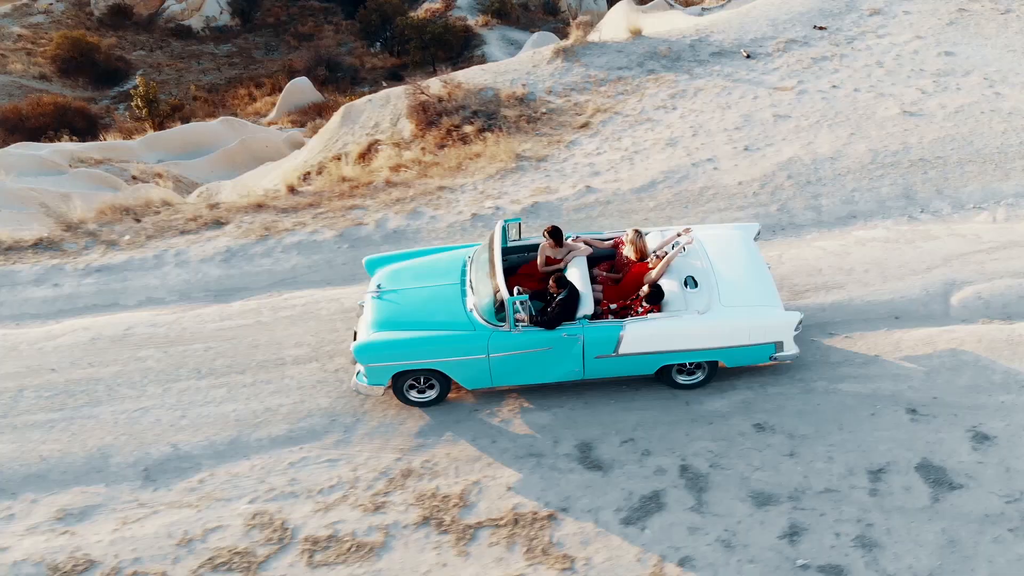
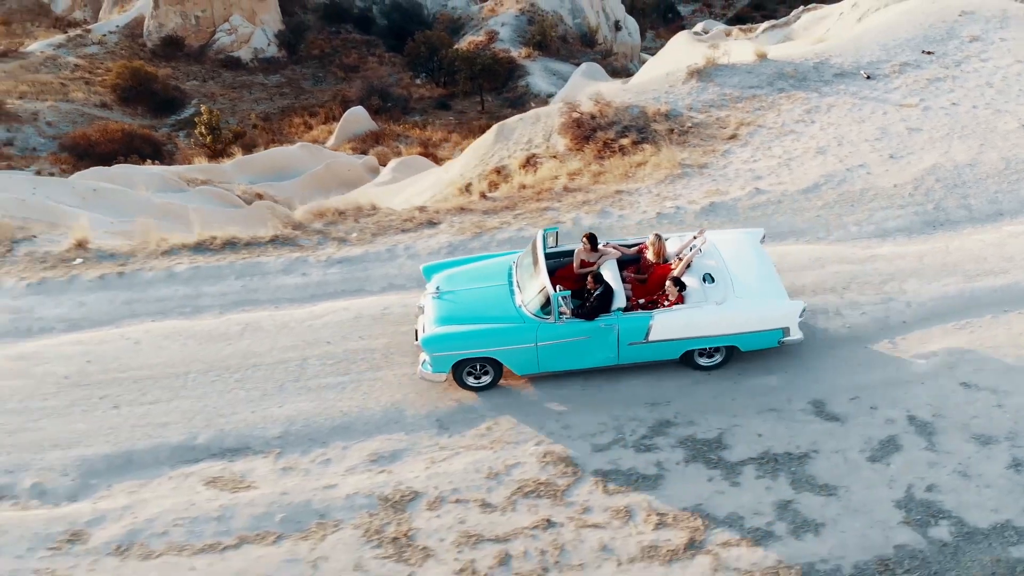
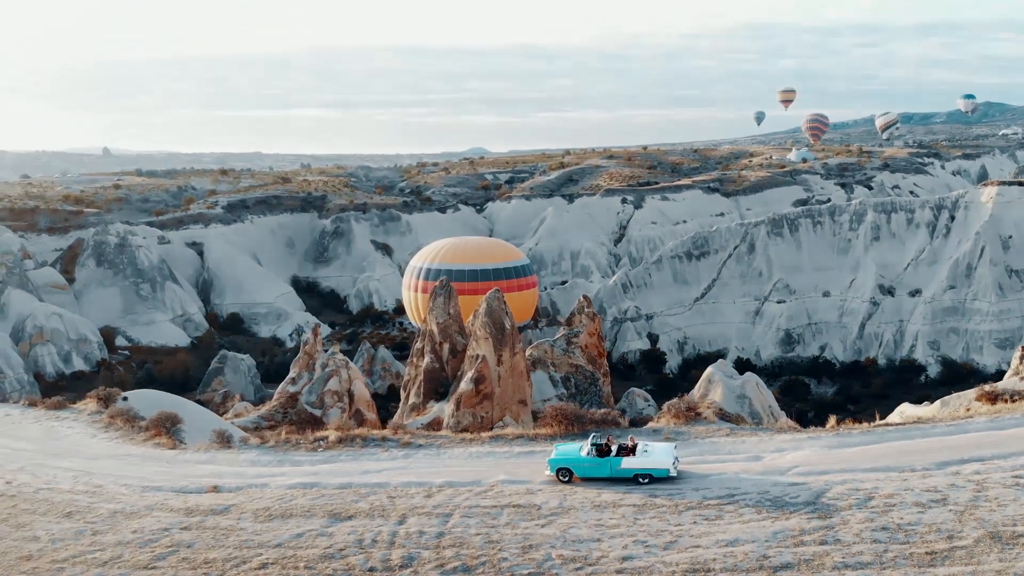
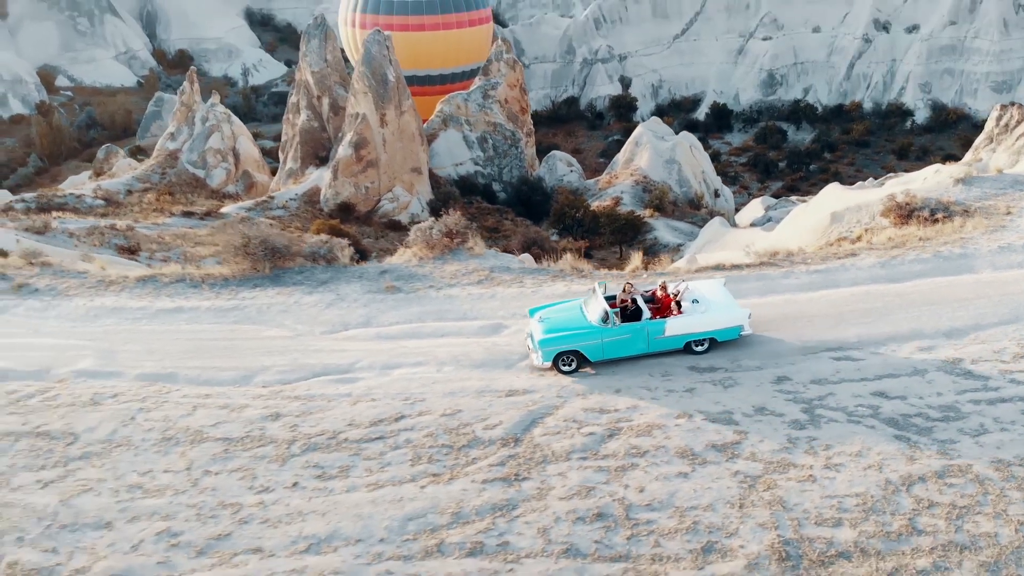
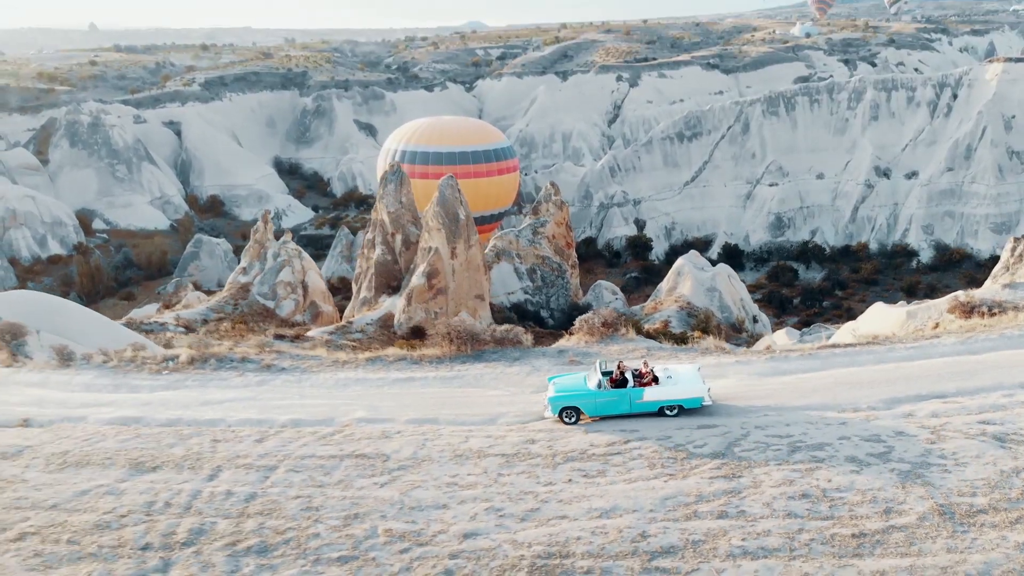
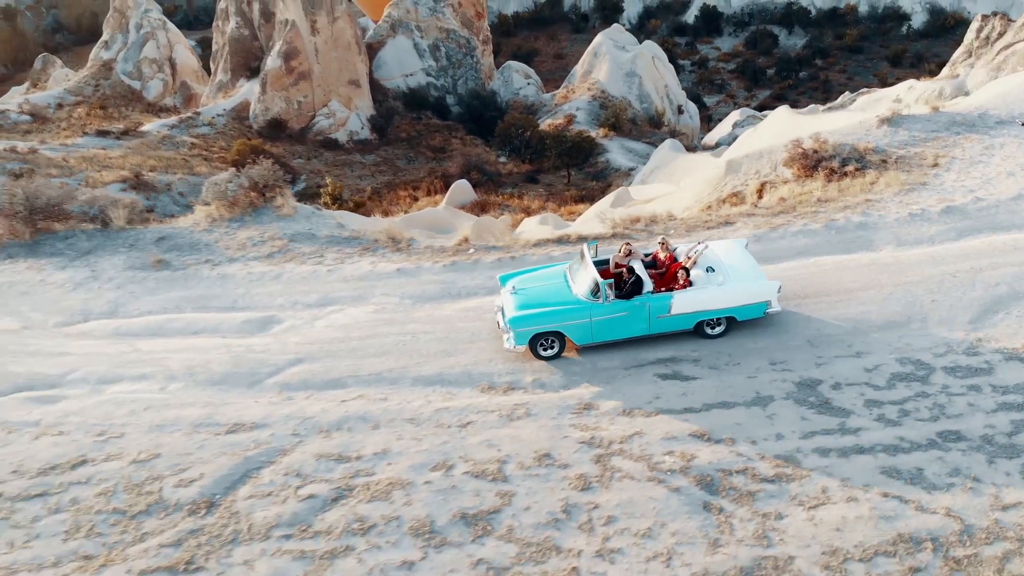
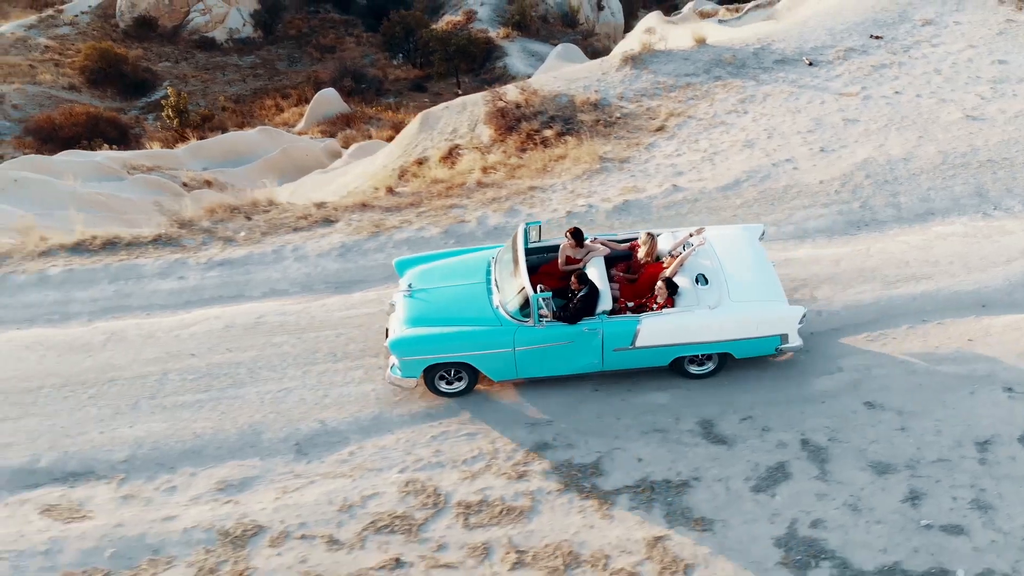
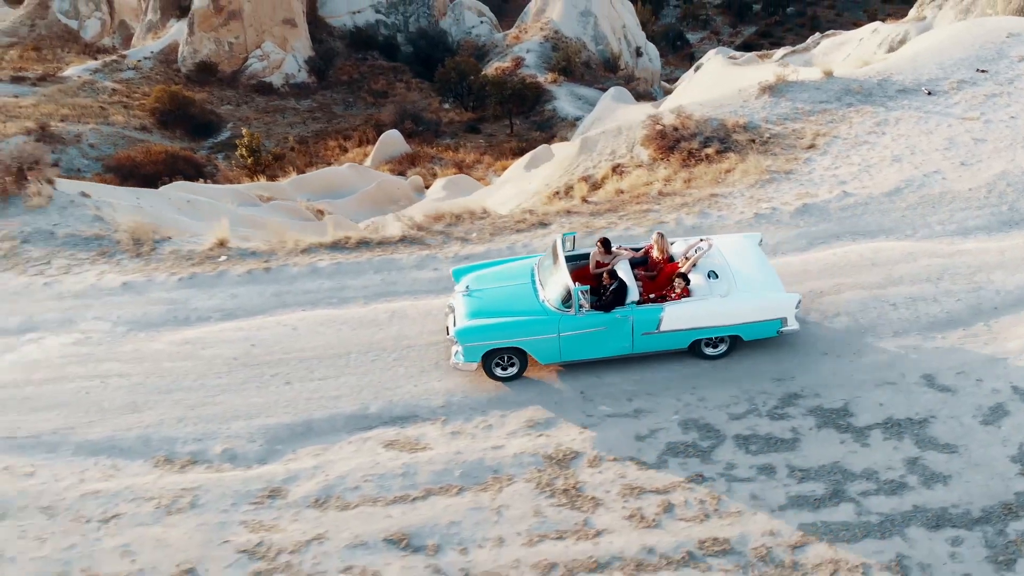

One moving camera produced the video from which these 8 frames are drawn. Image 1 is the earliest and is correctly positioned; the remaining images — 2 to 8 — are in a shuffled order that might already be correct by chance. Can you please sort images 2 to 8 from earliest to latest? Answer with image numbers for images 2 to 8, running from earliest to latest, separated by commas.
7, 2, 8, 6, 4, 5, 3
